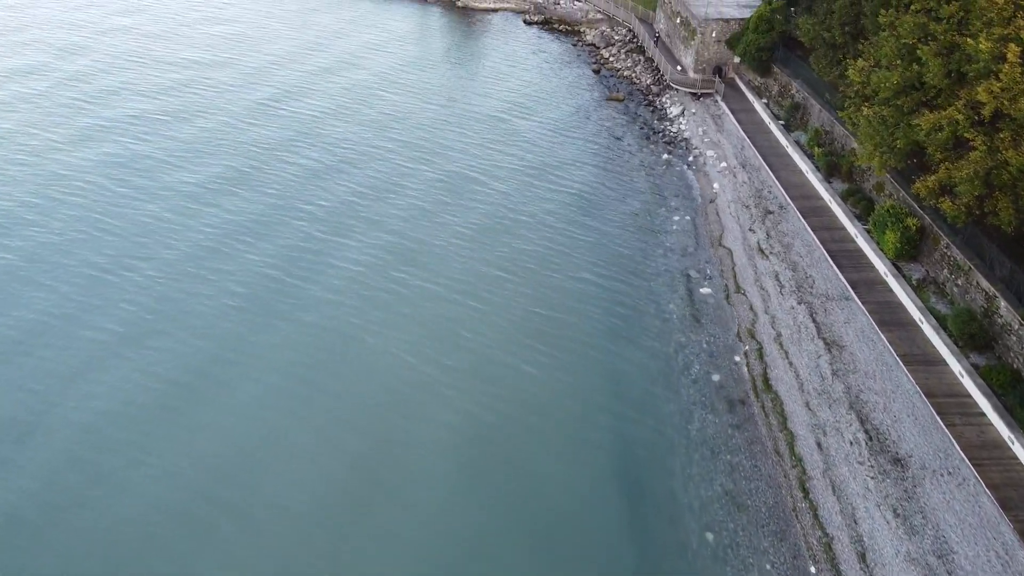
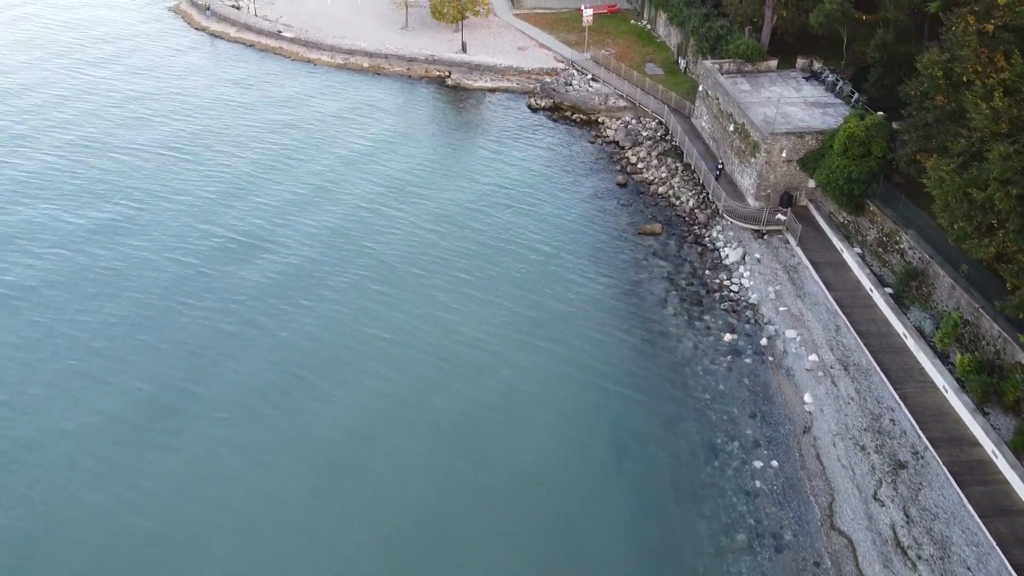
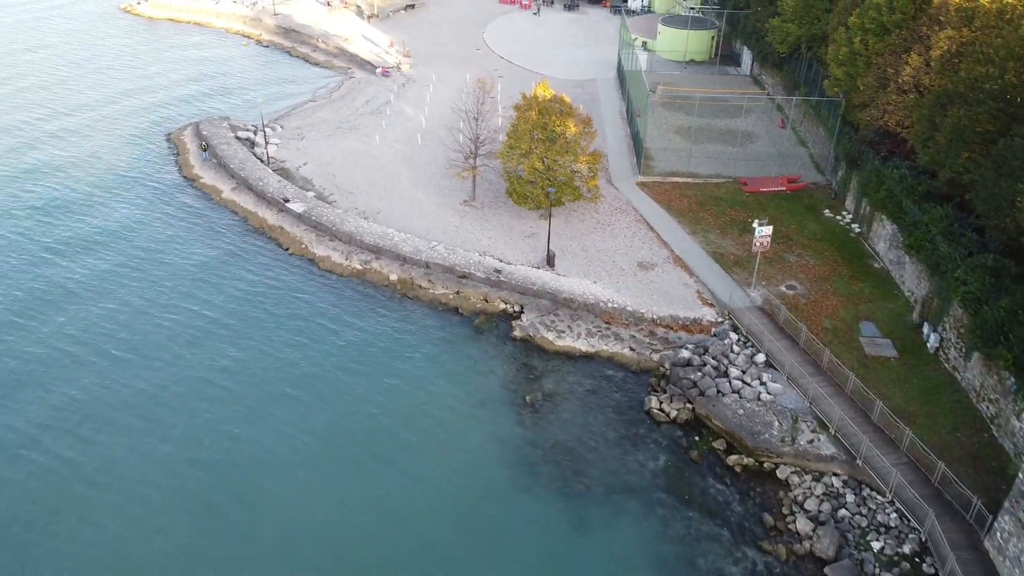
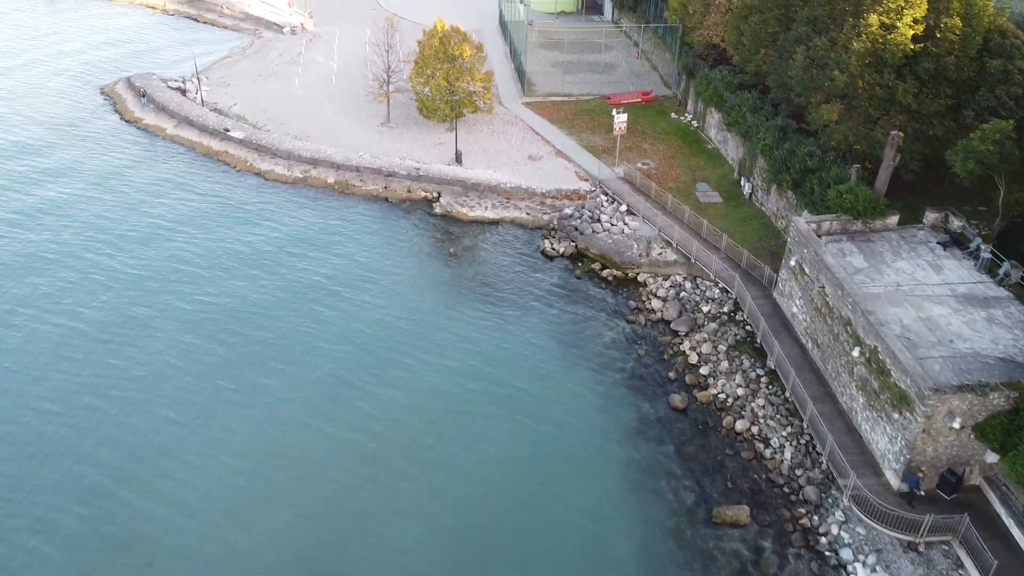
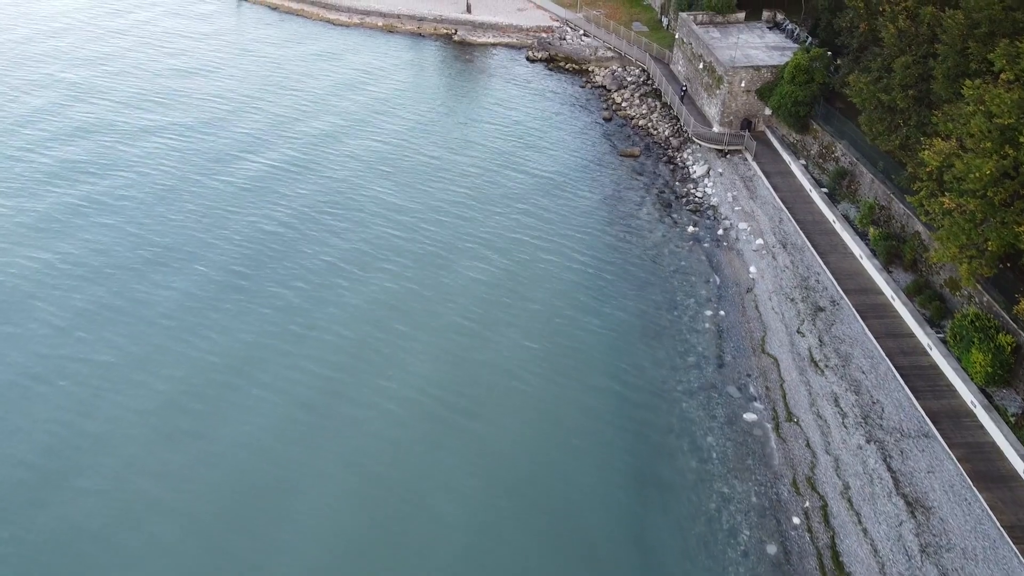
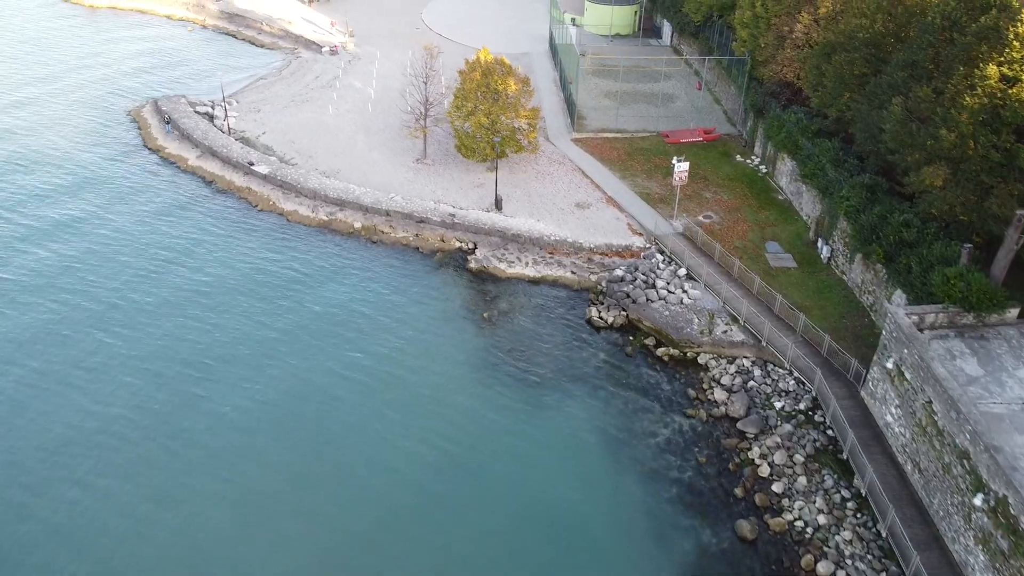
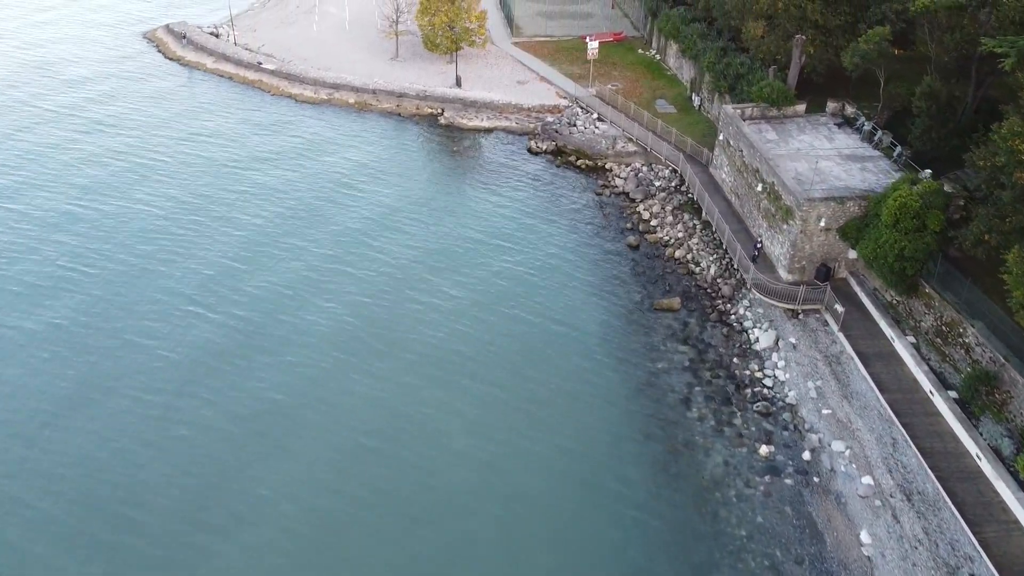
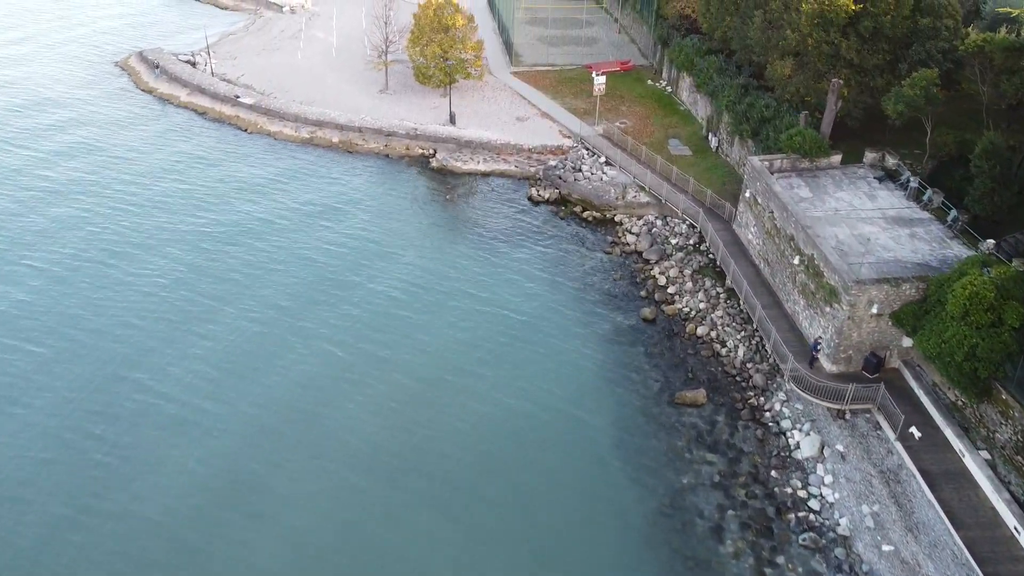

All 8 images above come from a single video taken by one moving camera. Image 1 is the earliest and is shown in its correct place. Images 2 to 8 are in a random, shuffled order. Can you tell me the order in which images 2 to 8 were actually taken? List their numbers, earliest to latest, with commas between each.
5, 2, 7, 8, 4, 6, 3
